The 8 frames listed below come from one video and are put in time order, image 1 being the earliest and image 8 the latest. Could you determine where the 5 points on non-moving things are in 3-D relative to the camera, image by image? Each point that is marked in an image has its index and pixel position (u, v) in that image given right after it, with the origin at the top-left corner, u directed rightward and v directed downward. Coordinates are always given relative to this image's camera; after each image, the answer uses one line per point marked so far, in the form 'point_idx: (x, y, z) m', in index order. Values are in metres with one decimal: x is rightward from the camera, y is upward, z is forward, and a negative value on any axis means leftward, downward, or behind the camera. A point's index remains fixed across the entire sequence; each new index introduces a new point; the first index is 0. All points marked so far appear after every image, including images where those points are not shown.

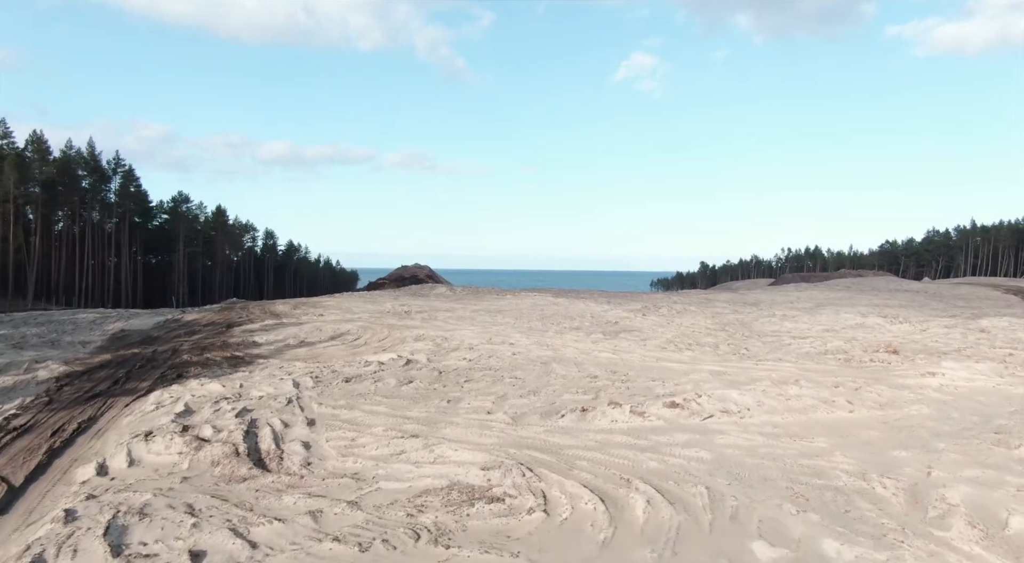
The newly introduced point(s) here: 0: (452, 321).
0: (-1.6, -1.0, +18.8) m
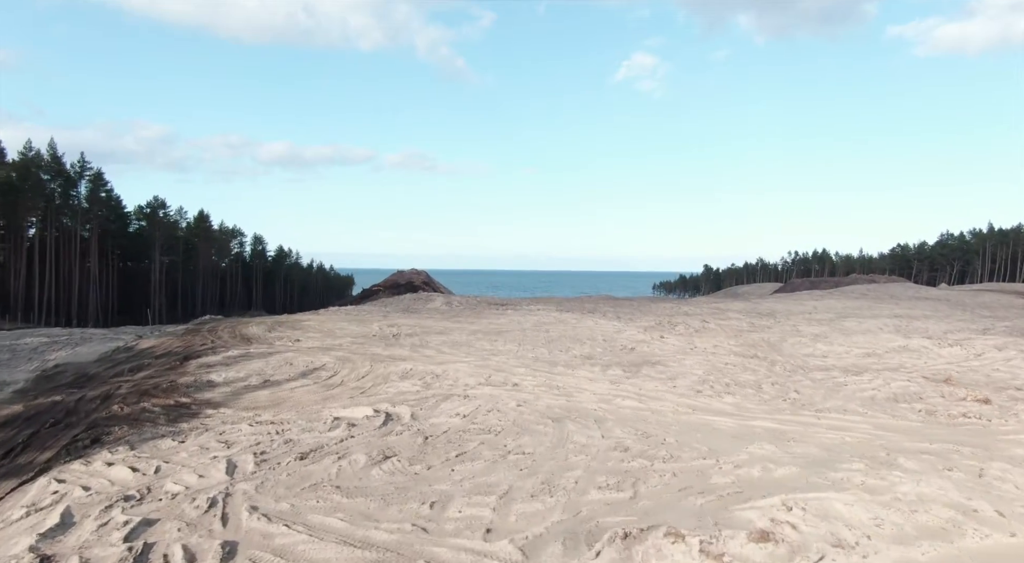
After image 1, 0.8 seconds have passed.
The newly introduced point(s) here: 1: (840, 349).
0: (-1.5, -1.5, +16.4) m
1: (+9.0, -1.9, +19.9) m
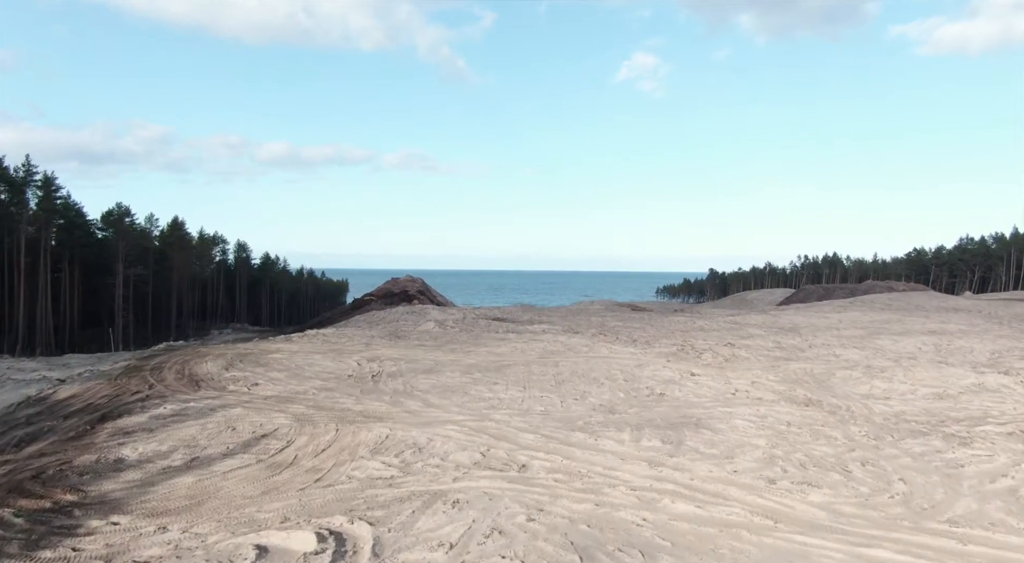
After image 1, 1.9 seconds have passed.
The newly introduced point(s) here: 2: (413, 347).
0: (-1.4, -2.2, +13.3) m
1: (+9.0, -2.5, +16.8) m
2: (-2.7, -1.8, +19.9) m
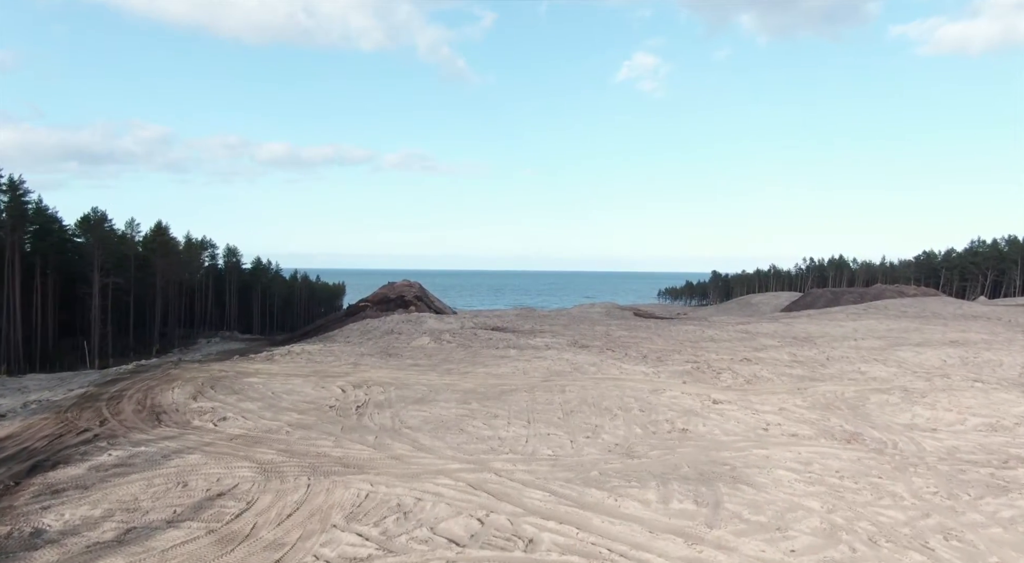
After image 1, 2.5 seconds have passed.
0: (-1.4, -2.5, +11.6) m
1: (+9.1, -2.9, +15.1) m
2: (-2.7, -2.2, +18.1) m
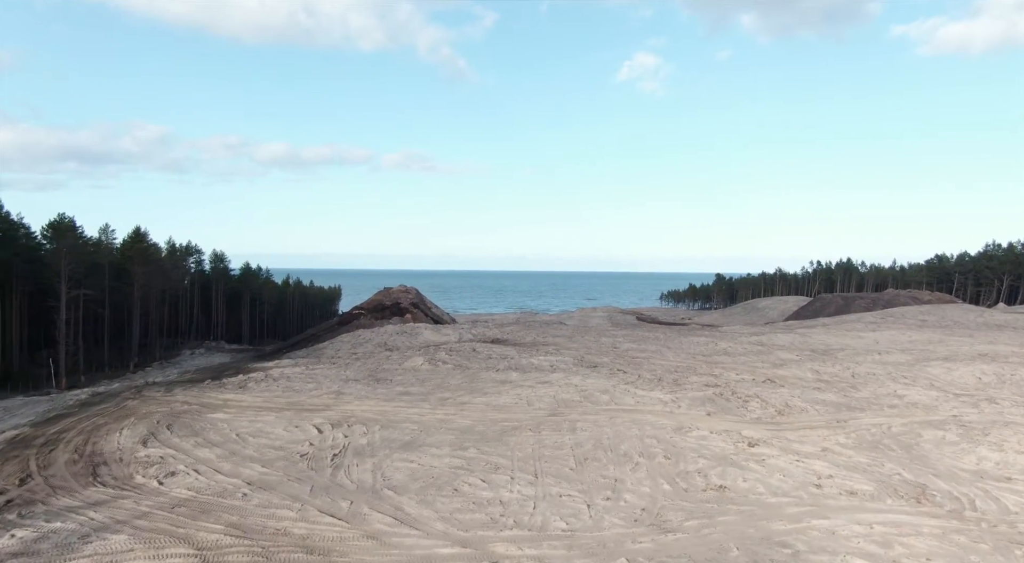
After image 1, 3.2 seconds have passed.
0: (-1.3, -2.9, +9.5) m
1: (+9.1, -3.3, +13.0) m
2: (-2.6, -2.6, +16.0) m
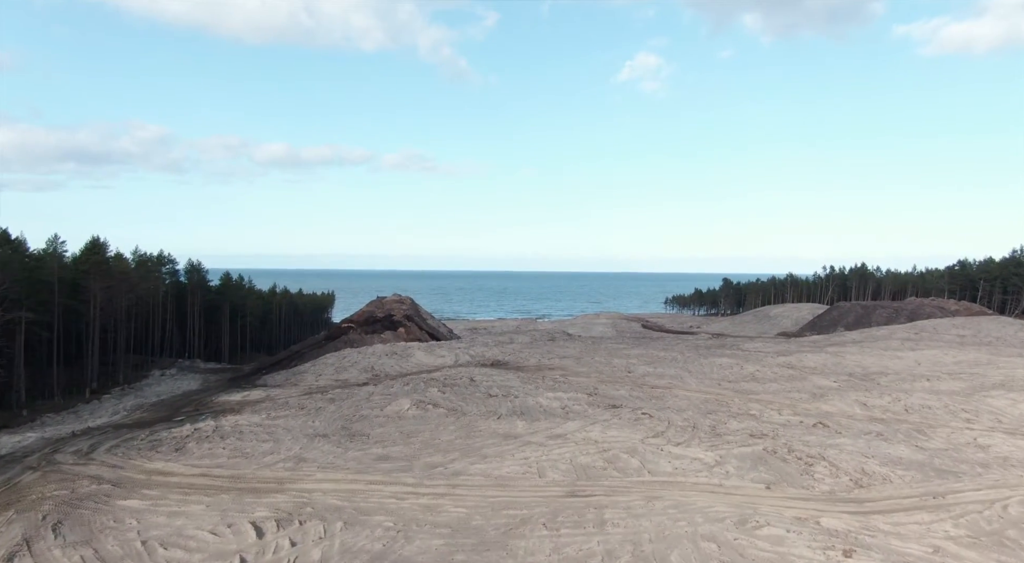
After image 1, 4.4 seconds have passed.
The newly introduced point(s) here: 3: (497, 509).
0: (-1.2, -3.6, +6.0) m
1: (+9.3, -4.0, +9.5) m
2: (-2.5, -3.2, +12.5) m
3: (-0.2, -3.4, +11.0) m
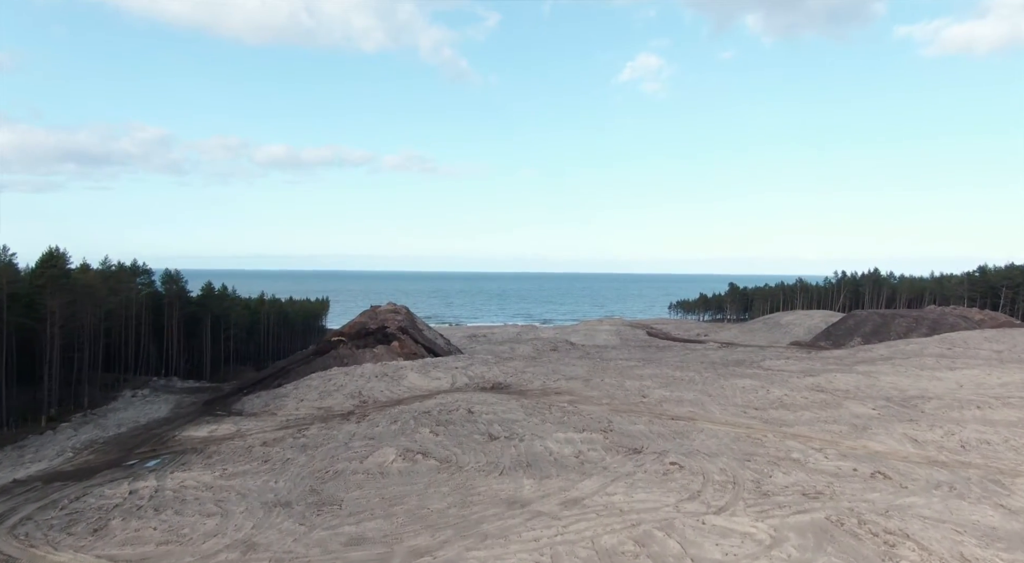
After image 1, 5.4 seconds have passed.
0: (-1.1, -4.1, +3.1) m
1: (+9.4, -4.5, +6.6) m
2: (-2.4, -3.8, +9.7) m
3: (-0.1, -3.9, +8.2) m
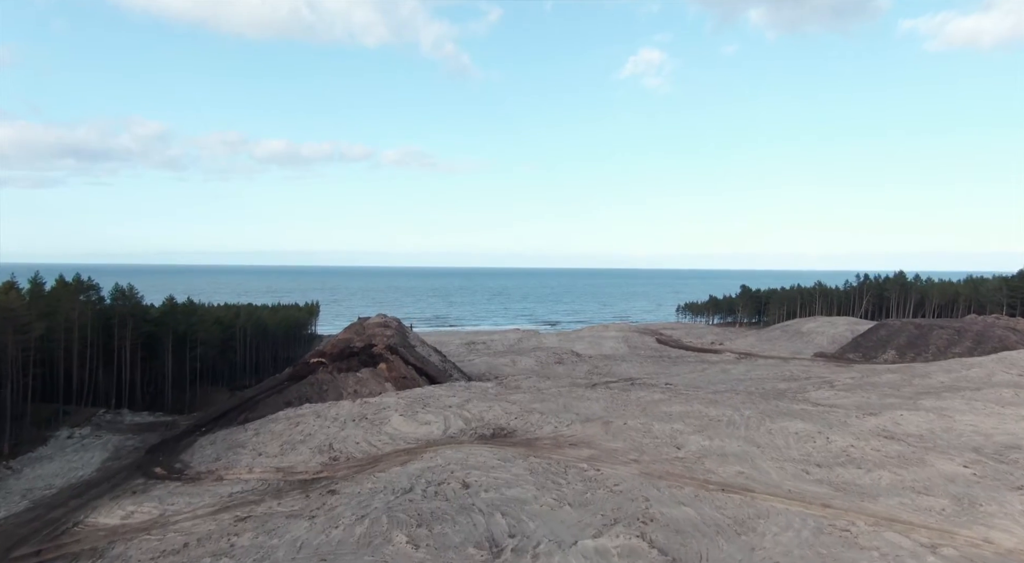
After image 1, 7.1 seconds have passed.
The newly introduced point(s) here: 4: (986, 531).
0: (-0.9, -5.1, -1.8) m
1: (+9.5, -5.4, +1.7) m
2: (-2.2, -4.7, +4.8) m
3: (0.0, -4.9, +3.2) m
4: (+10.2, -5.3, +15.6) m
